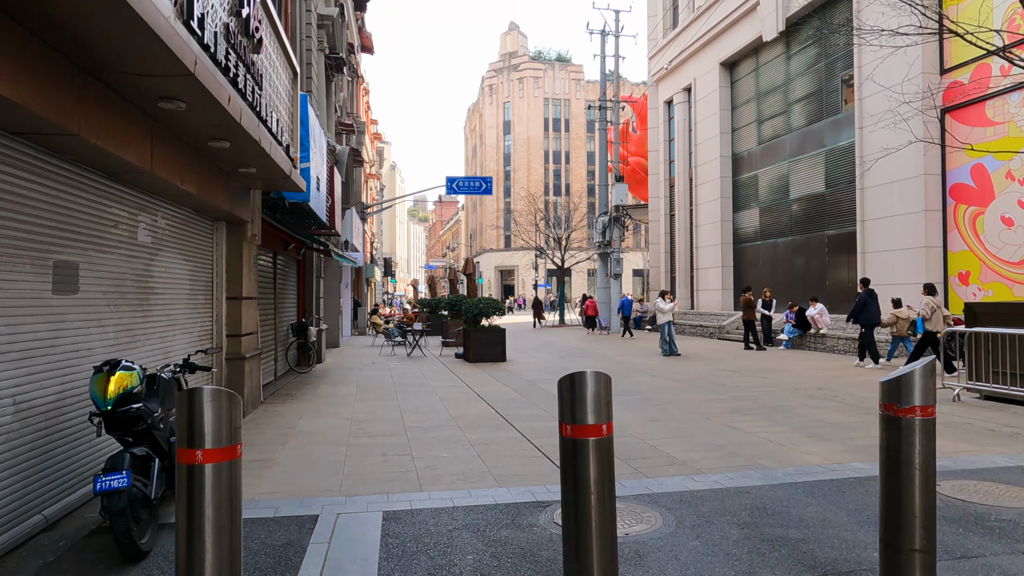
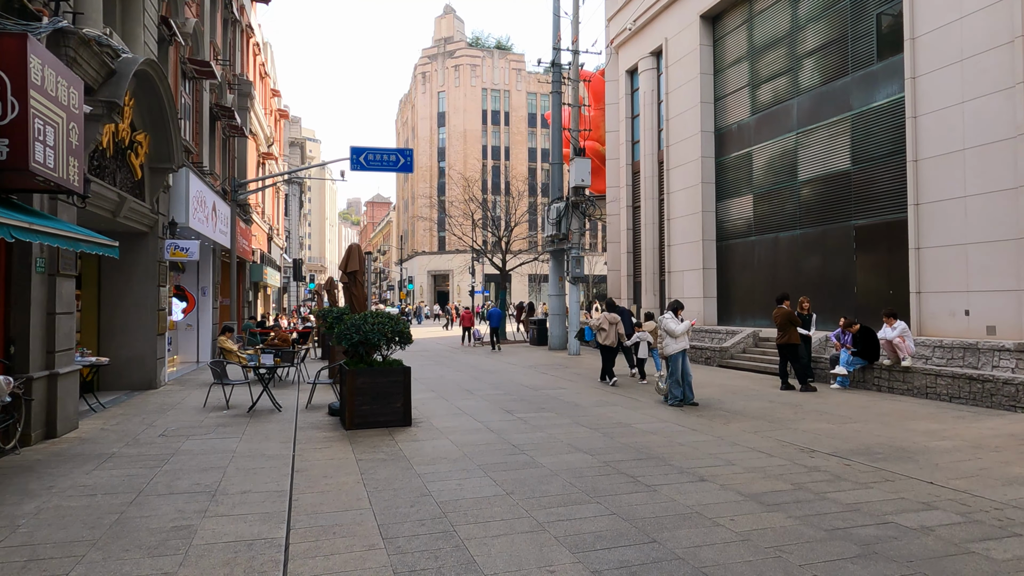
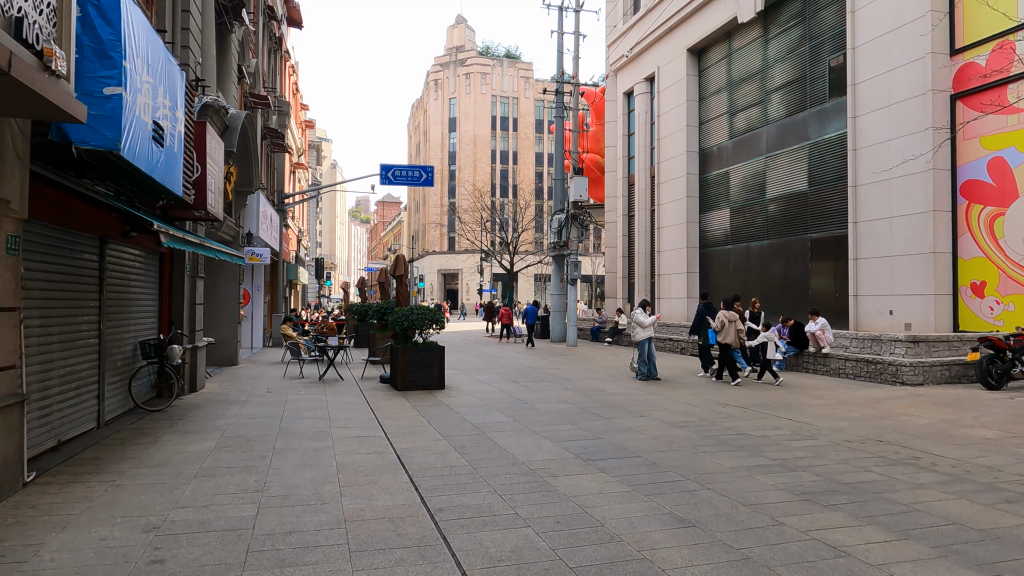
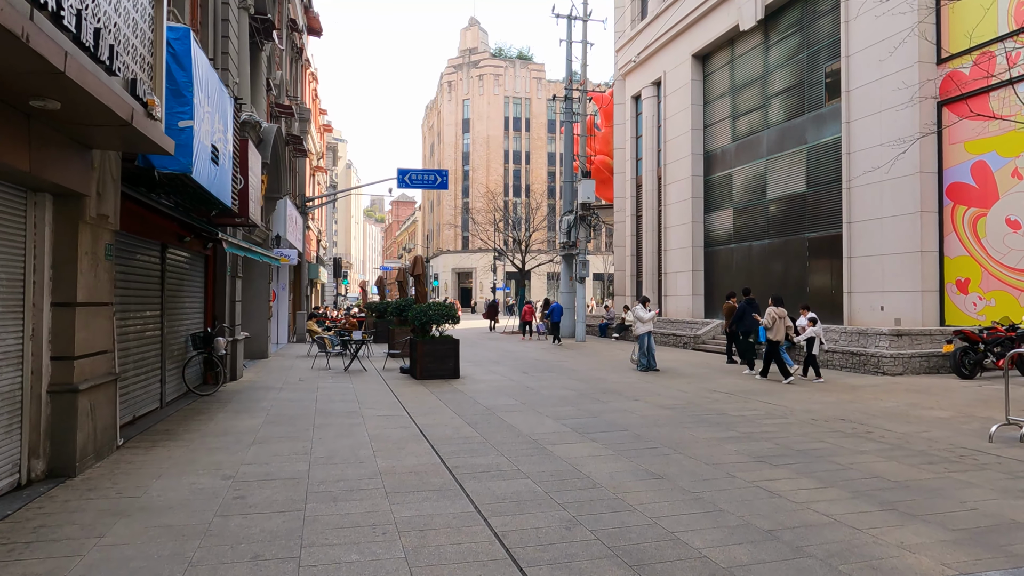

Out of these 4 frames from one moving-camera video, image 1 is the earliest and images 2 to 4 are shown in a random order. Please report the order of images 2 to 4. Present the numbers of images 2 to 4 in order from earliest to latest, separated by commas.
4, 3, 2
